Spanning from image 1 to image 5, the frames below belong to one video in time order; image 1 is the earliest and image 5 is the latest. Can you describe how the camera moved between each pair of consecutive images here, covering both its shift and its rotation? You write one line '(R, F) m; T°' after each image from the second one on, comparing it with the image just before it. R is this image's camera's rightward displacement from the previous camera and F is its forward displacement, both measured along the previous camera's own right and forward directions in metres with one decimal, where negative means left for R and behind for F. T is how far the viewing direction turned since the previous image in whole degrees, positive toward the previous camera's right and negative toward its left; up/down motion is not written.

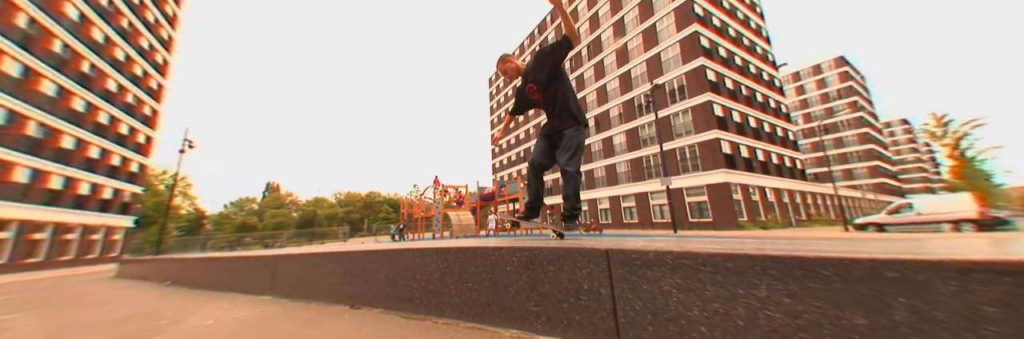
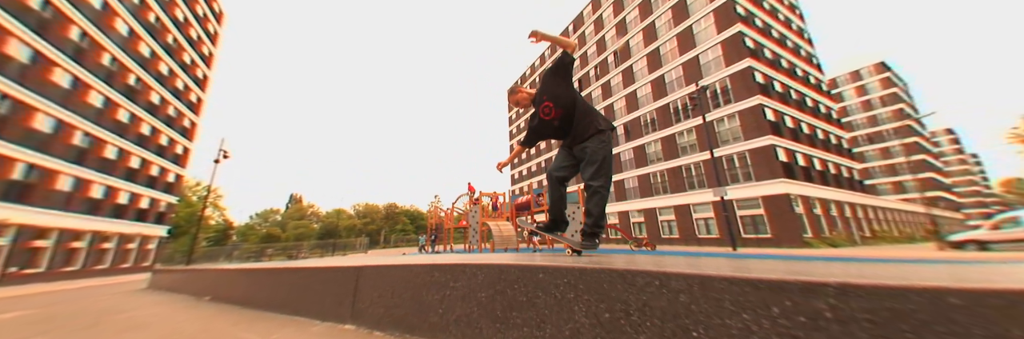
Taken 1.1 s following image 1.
(-1.2, +0.9) m; -3°
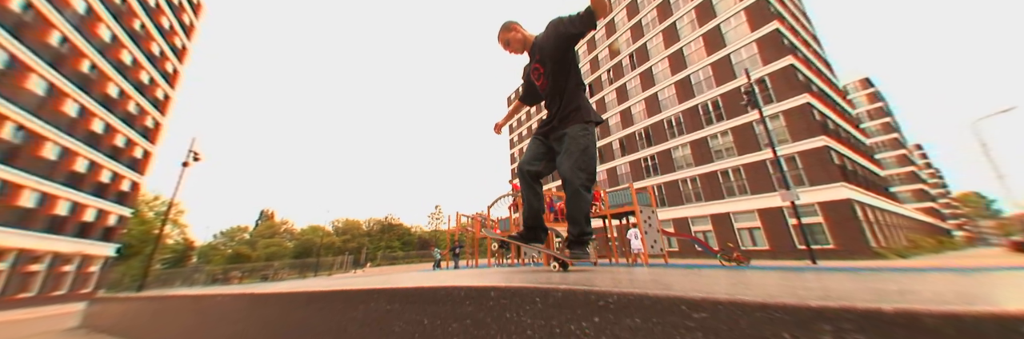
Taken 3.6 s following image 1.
(-2.8, +2.3) m; +3°
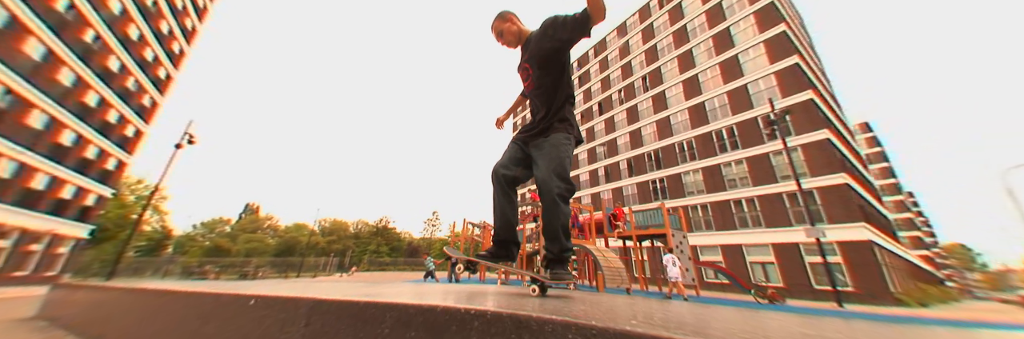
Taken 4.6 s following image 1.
(-1.0, +0.6) m; +1°
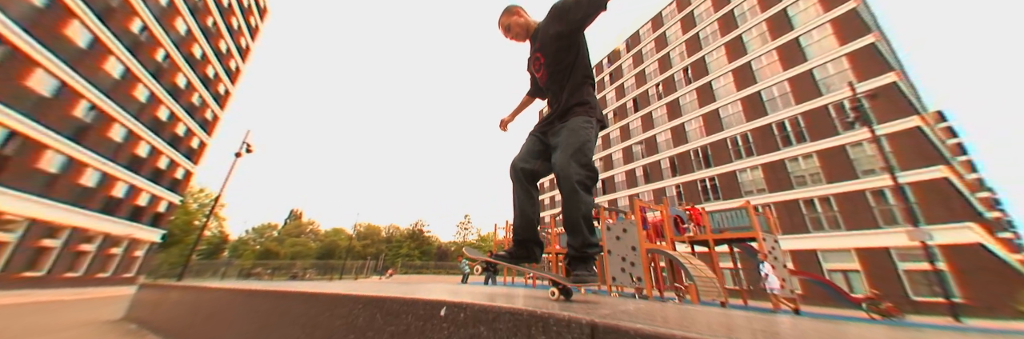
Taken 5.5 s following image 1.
(-1.0, +0.5) m; -5°
